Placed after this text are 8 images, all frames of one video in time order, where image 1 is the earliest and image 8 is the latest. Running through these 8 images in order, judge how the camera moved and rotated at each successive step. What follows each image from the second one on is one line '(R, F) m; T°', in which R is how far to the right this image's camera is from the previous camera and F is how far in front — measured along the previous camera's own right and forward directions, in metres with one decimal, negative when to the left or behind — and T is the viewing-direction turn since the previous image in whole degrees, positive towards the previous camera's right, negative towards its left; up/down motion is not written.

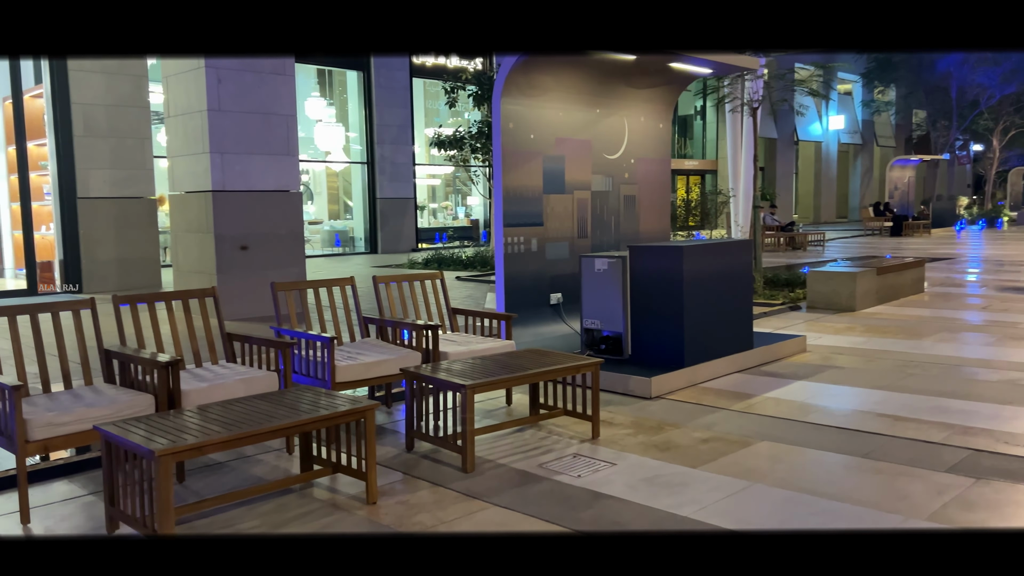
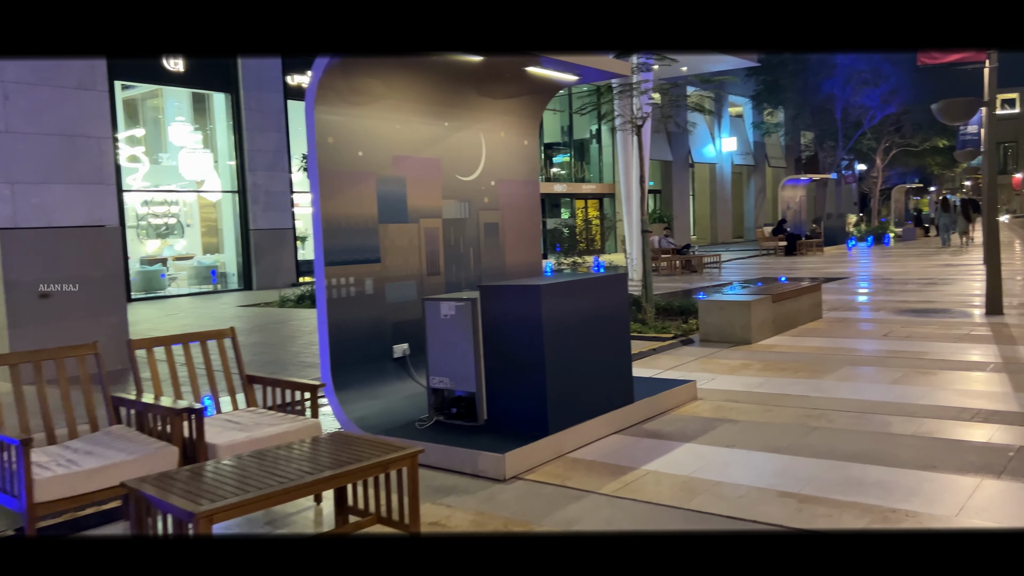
(+0.6, +1.3) m; +6°
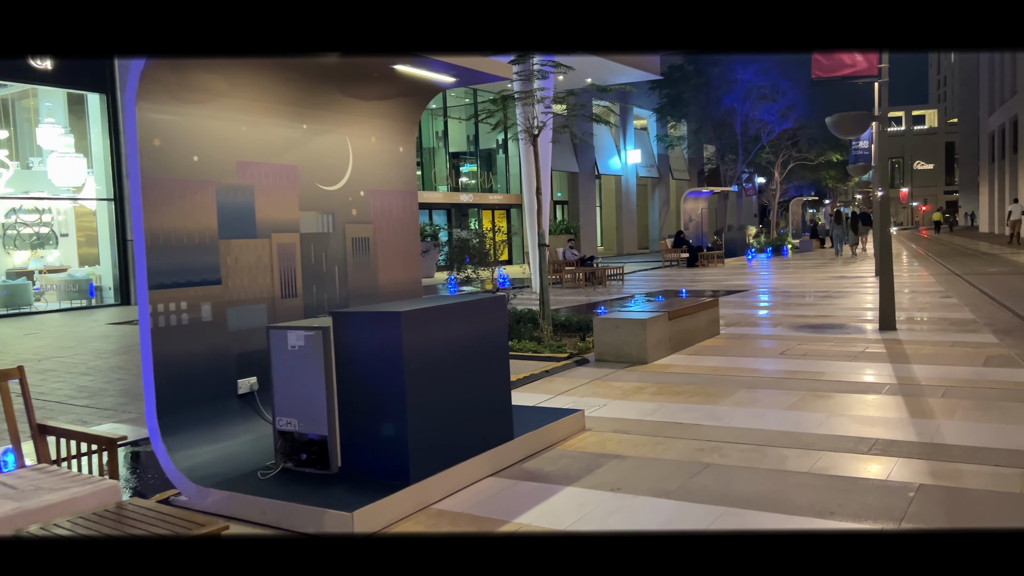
(+0.3, +0.7) m; +6°
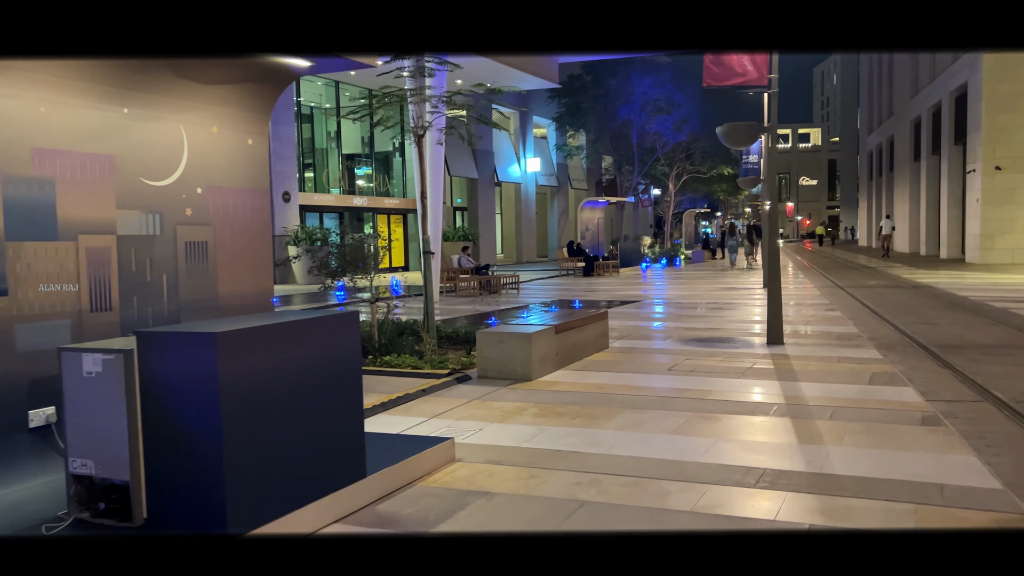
(+0.3, +0.6) m; +7°
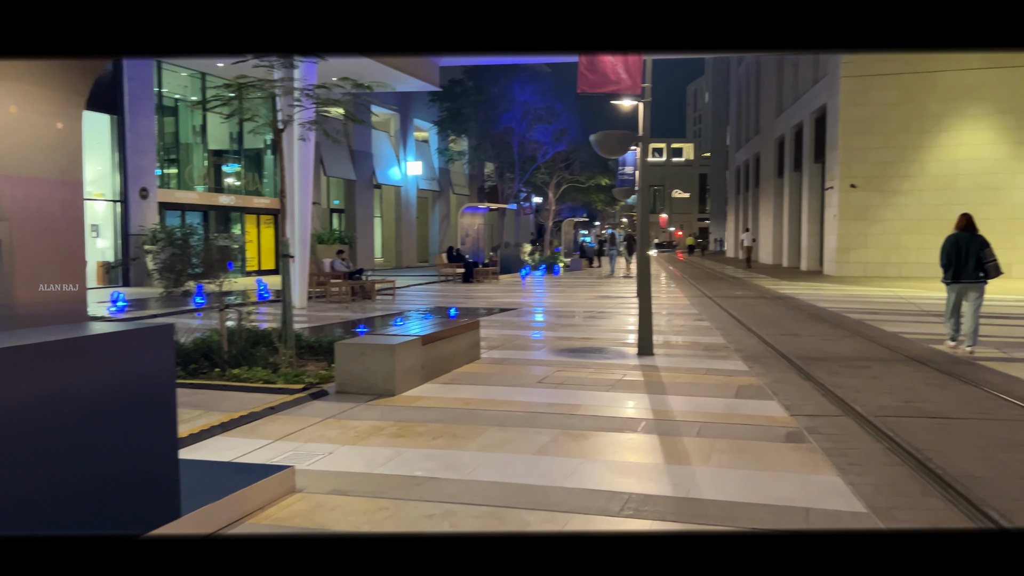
(+0.2, +0.5) m; +8°
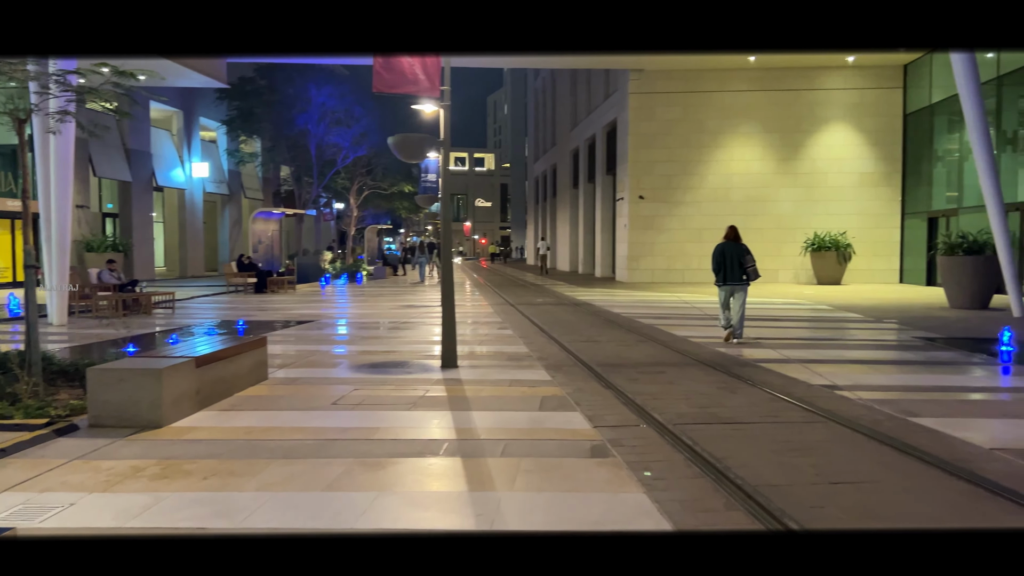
(+0.1, +0.5) m; +14°
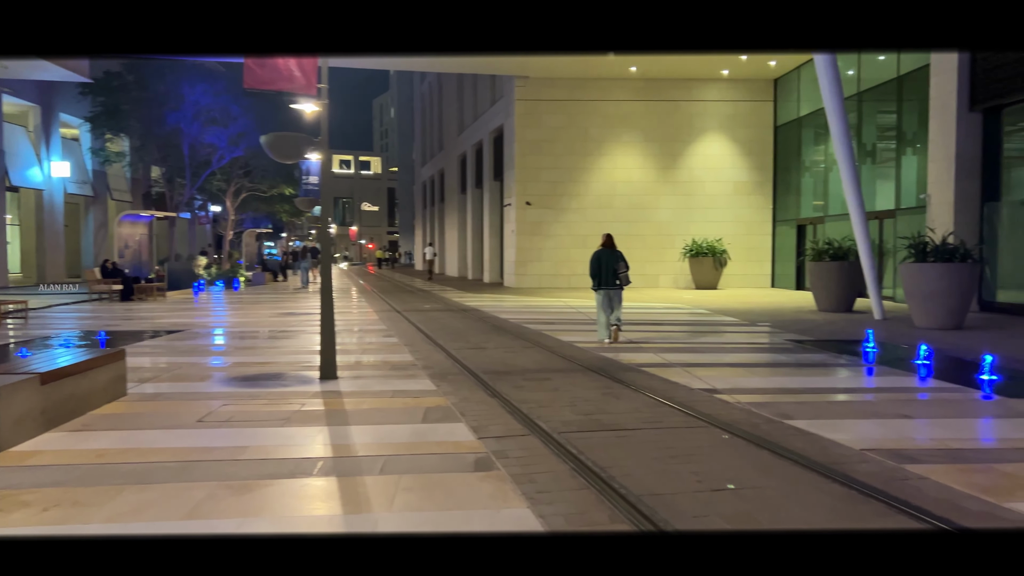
(+0.1, +0.2) m; +8°
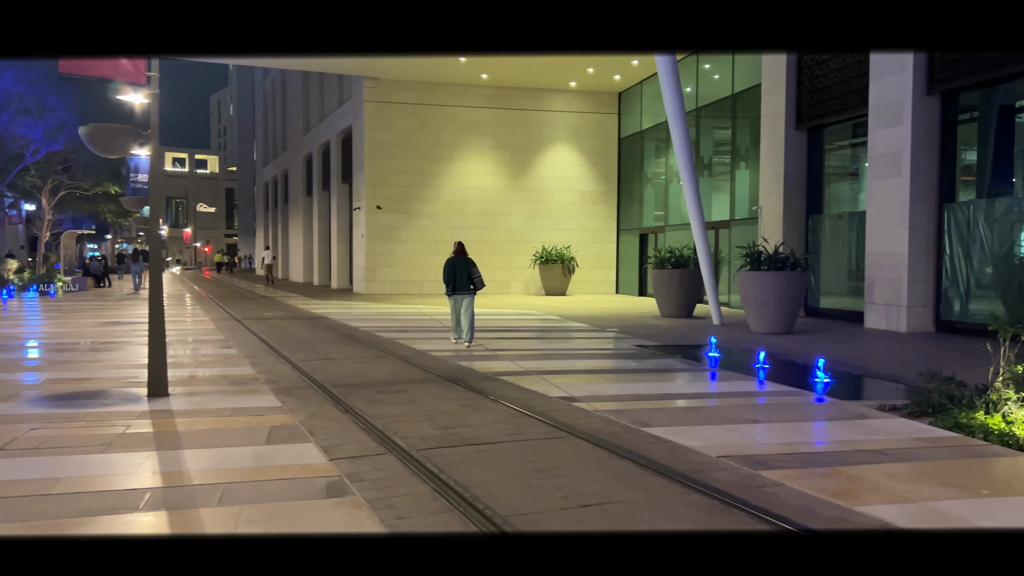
(0.0, +0.3) m; +11°
